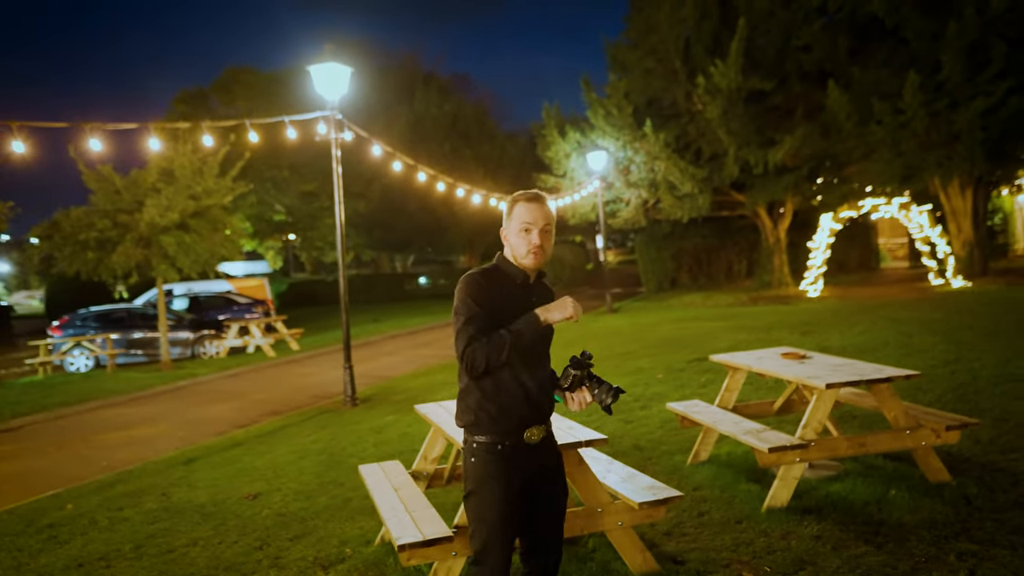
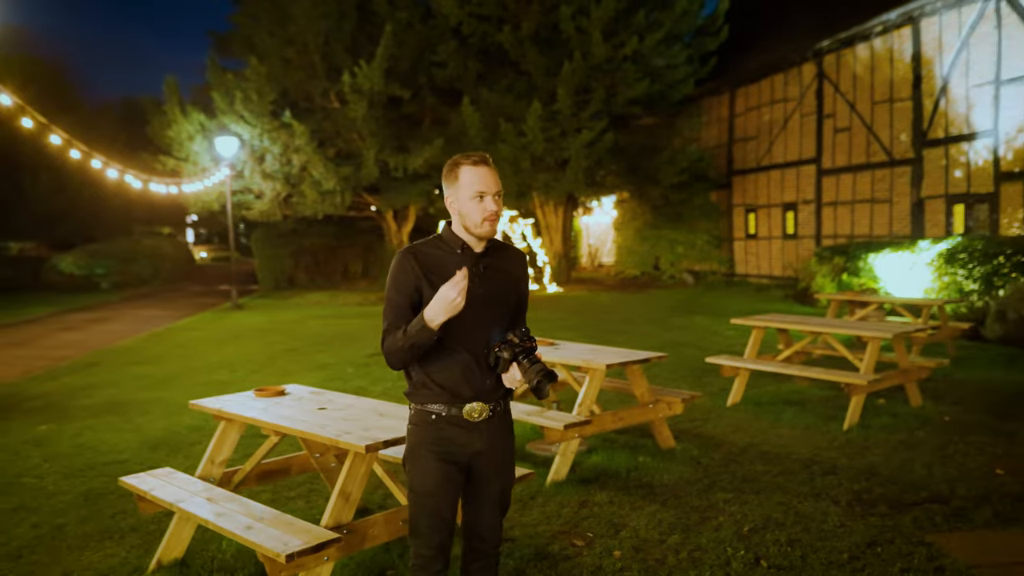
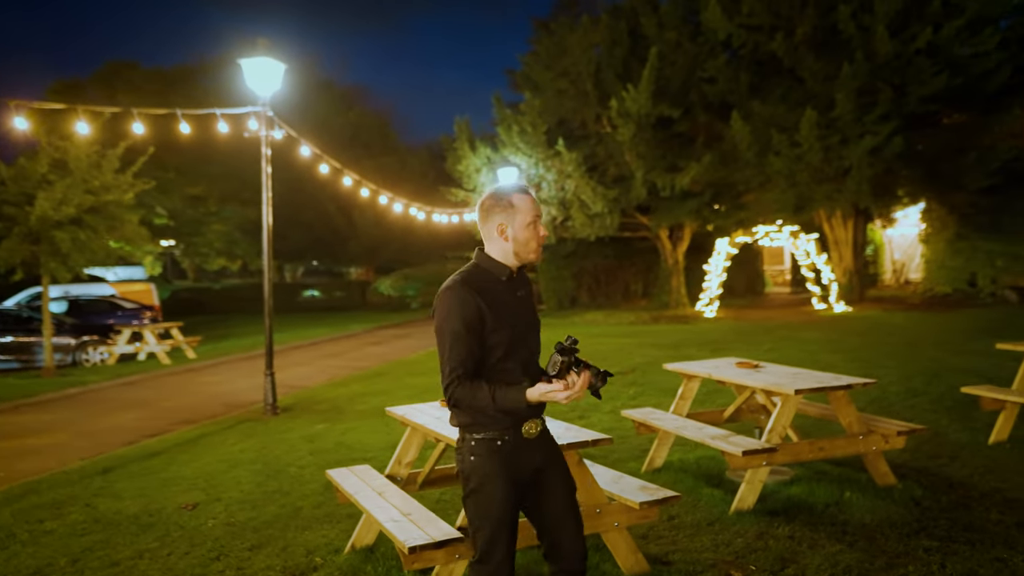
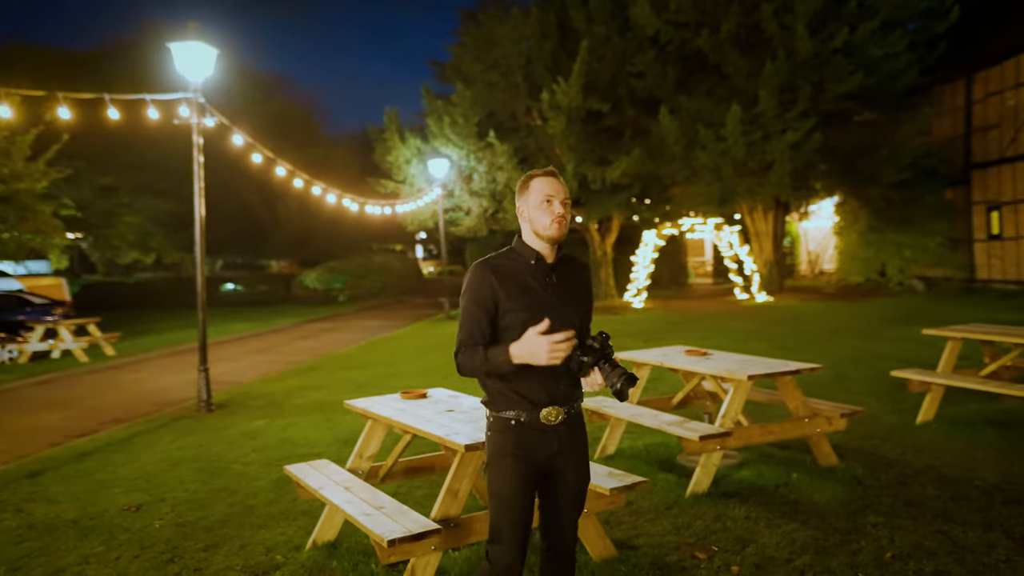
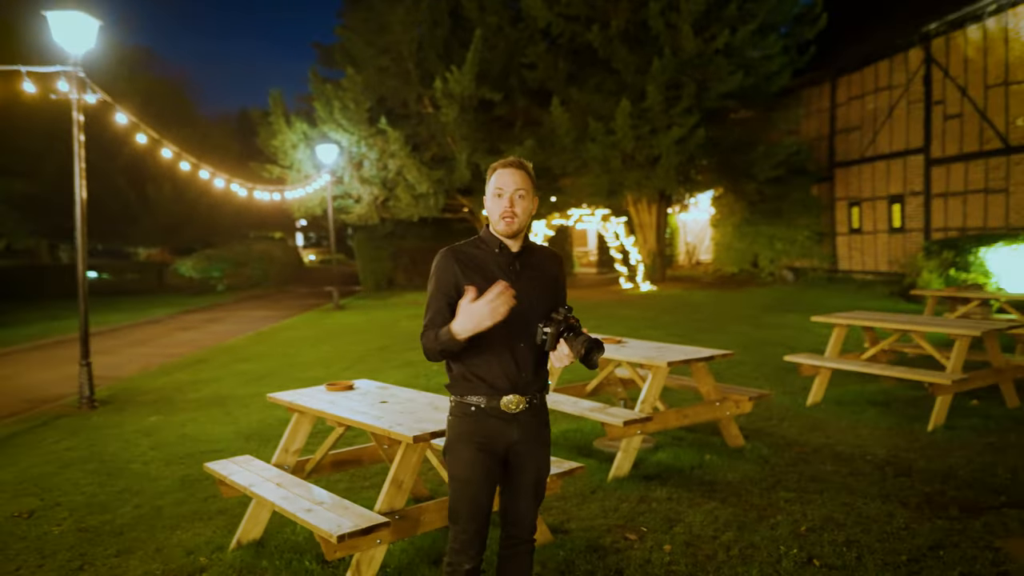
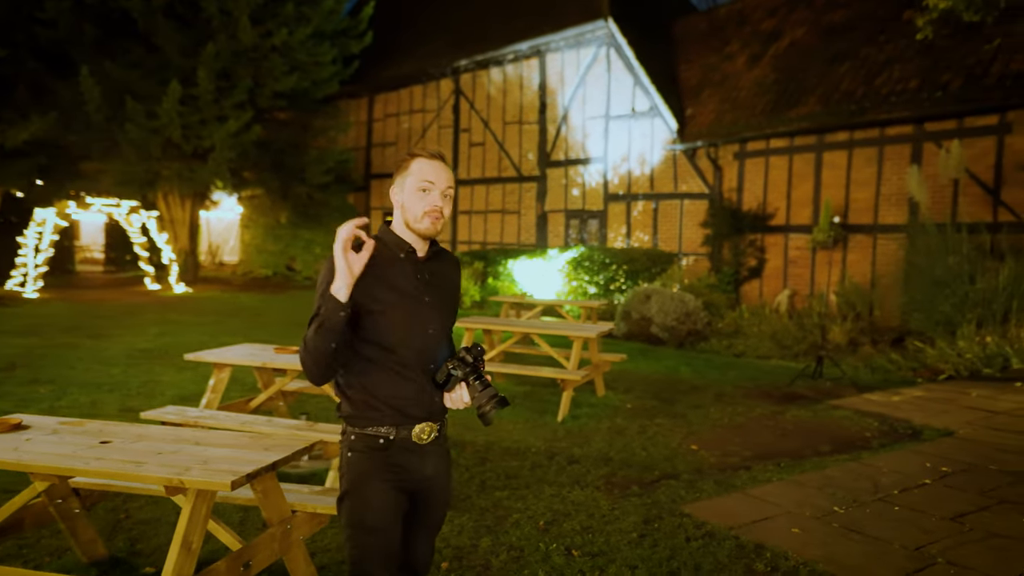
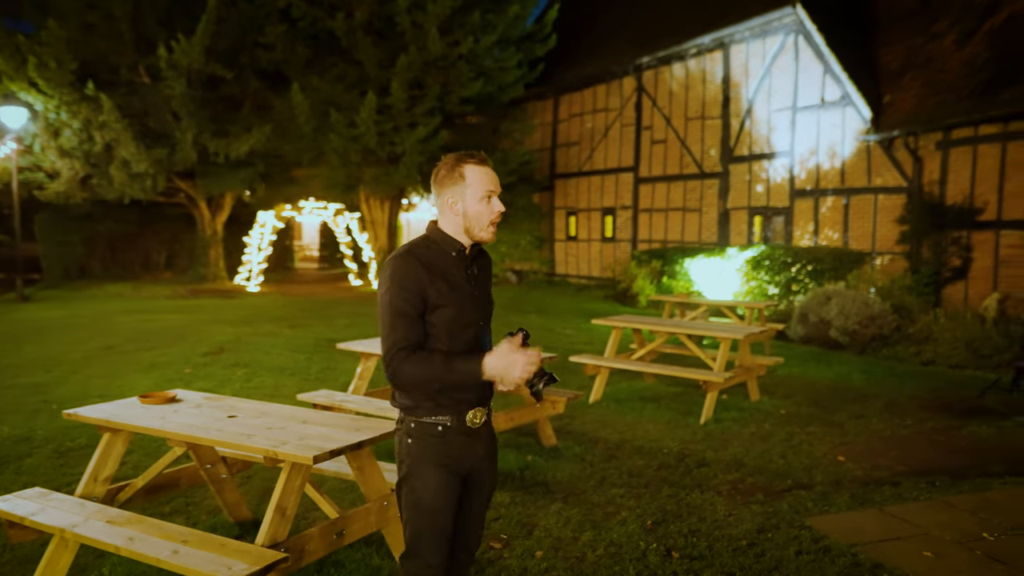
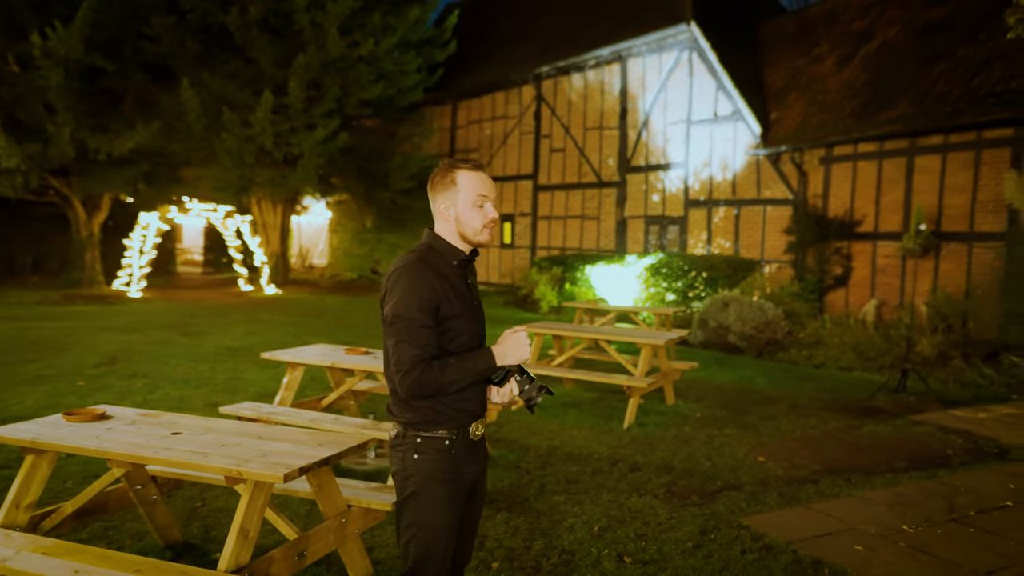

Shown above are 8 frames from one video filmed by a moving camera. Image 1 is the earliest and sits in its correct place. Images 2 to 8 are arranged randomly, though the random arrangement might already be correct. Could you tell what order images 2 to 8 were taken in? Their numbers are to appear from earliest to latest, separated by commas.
3, 4, 5, 2, 7, 8, 6
